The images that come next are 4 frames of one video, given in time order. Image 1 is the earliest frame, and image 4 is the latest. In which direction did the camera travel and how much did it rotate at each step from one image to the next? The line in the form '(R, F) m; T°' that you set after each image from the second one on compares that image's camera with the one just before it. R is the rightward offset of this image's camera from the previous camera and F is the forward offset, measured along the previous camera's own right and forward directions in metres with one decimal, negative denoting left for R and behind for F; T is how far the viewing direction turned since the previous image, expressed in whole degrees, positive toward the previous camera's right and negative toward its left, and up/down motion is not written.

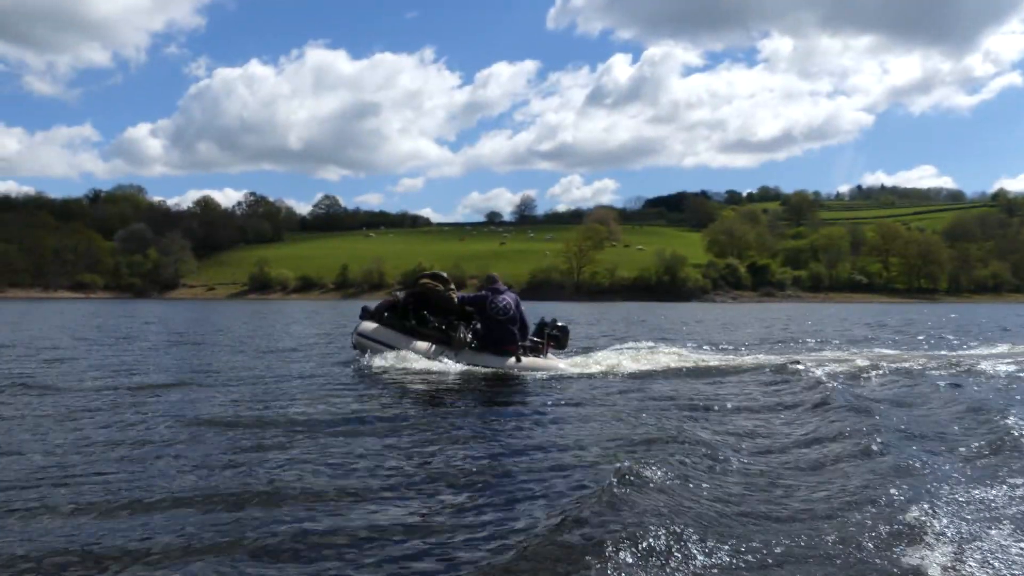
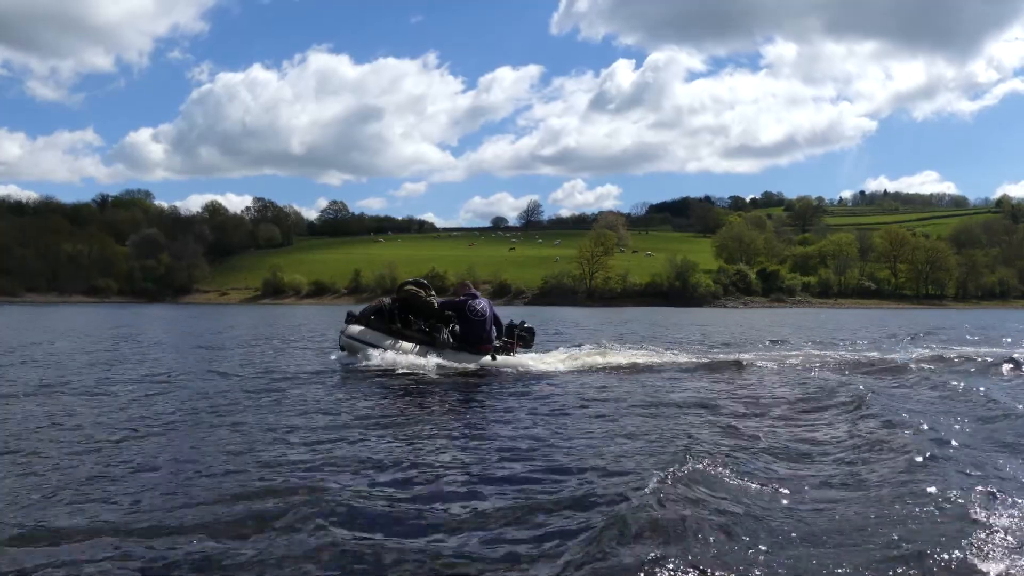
(-0.7, -0.5) m; 0°
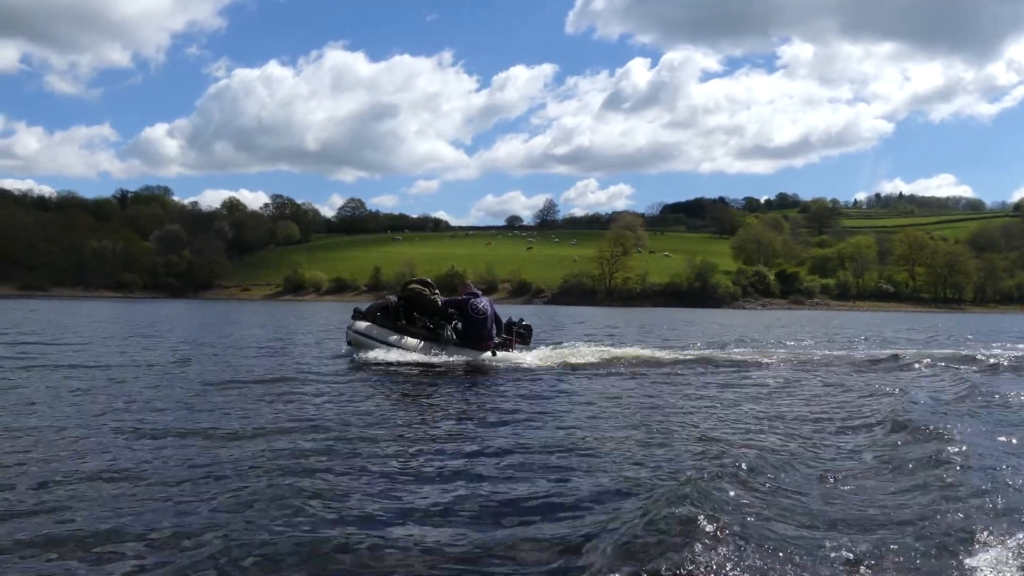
(-0.6, -0.5) m; -1°
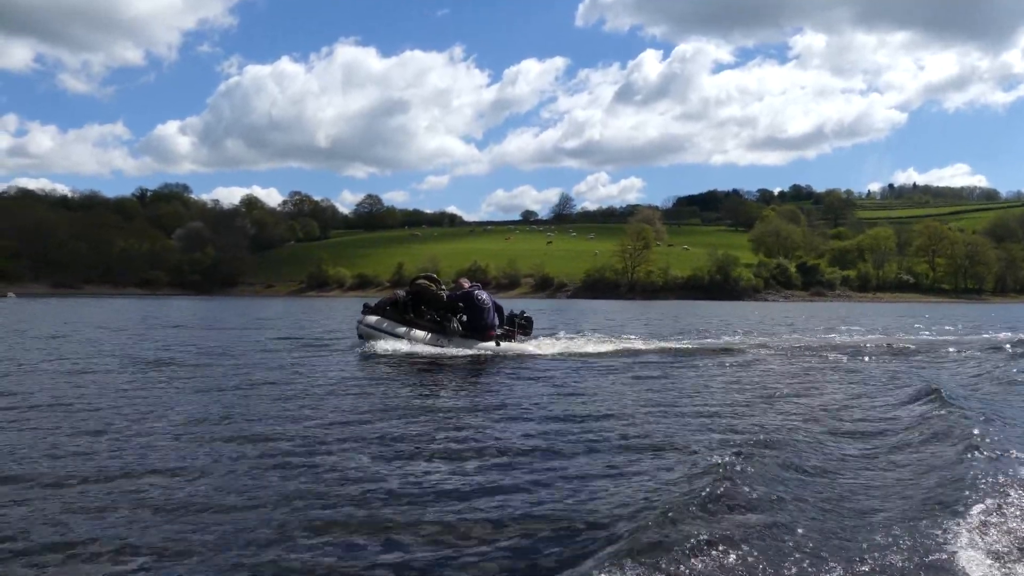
(-0.8, -0.7) m; -1°
